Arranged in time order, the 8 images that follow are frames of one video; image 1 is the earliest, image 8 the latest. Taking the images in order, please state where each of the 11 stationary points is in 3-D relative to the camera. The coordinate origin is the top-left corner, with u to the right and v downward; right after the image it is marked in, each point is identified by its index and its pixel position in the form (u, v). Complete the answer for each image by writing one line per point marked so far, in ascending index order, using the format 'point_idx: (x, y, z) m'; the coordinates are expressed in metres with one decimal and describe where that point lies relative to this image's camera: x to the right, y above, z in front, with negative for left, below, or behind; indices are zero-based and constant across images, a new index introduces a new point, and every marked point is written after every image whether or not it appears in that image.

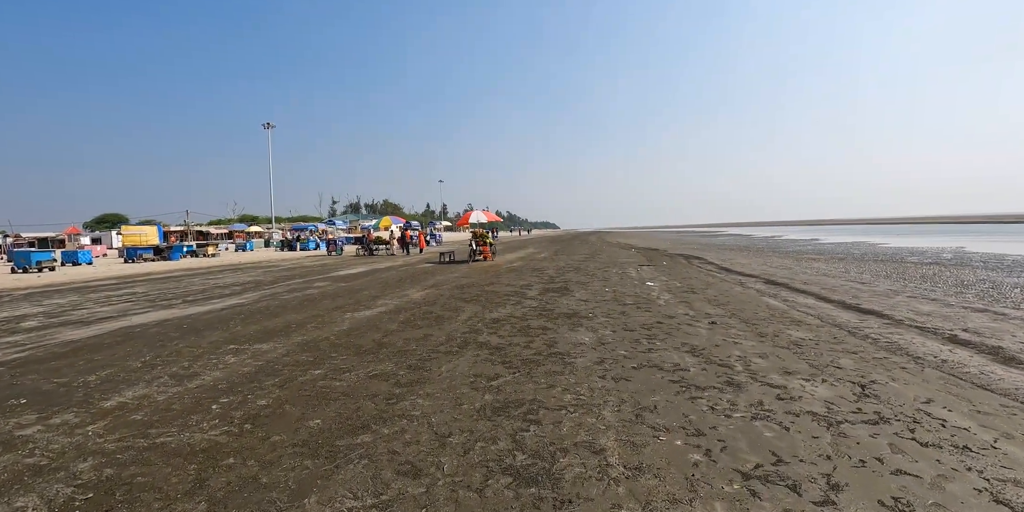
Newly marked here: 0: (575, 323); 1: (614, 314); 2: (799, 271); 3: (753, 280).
0: (+1.1, -1.1, +8.5) m
1: (+1.9, -1.1, +9.3) m
2: (+11.1, -0.6, +19.6) m
3: (+7.5, -0.7, +15.7) m
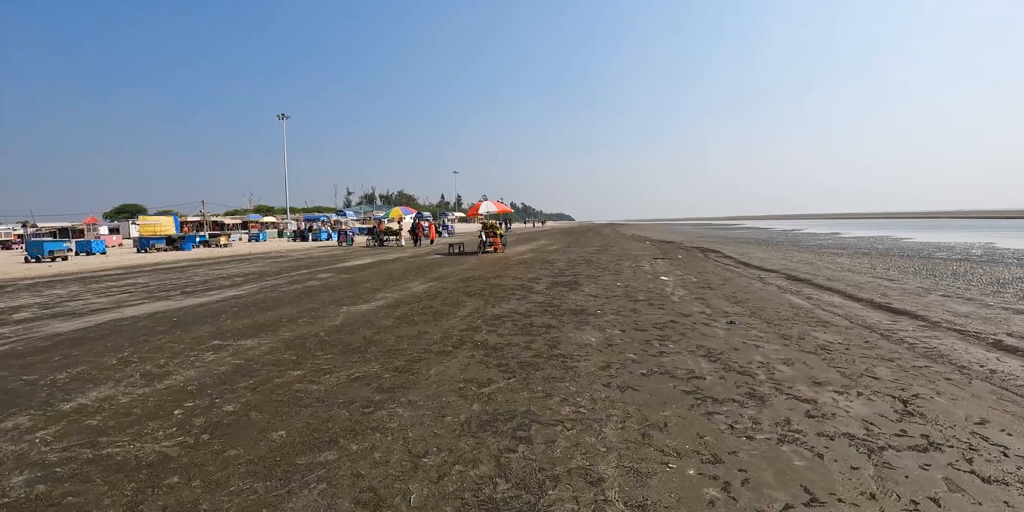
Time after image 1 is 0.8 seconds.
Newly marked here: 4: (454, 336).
0: (+1.1, -1.0, +7.9) m
1: (+1.9, -0.9, +8.6) m
2: (+11.5, -0.4, +18.7) m
3: (+7.7, -0.6, +14.9) m
4: (-0.8, -1.1, +7.3) m
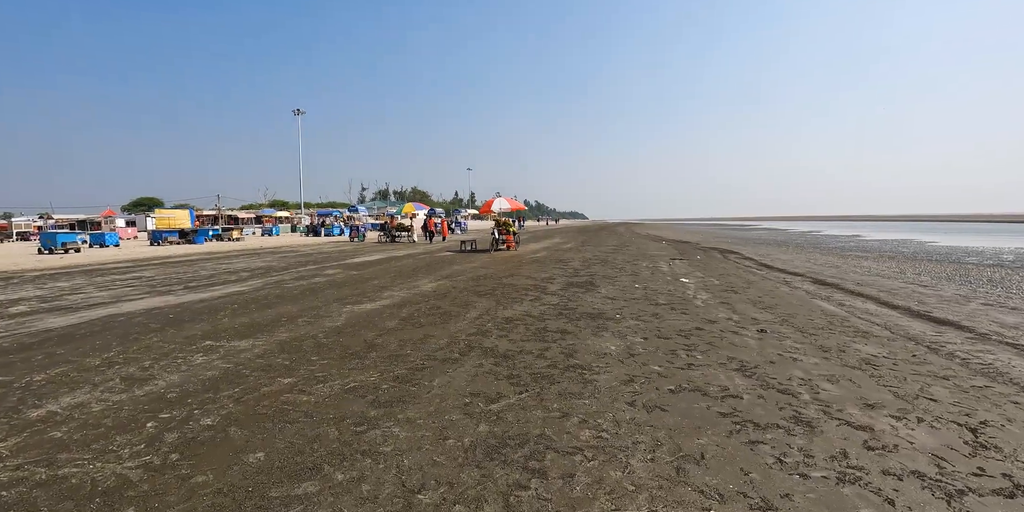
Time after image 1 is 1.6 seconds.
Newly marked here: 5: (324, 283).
0: (+1.3, -1.0, +7.3) m
1: (+2.1, -1.0, +8.0) m
2: (+11.9, -0.5, +17.8) m
3: (+8.1, -0.7, +14.1) m
4: (-0.7, -1.1, +6.8) m
5: (-4.9, -0.7, +13.1) m
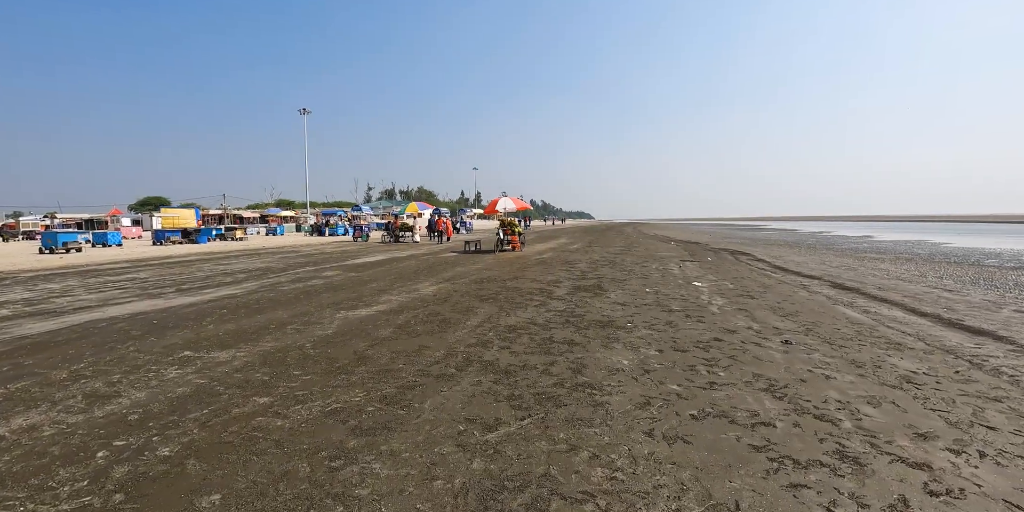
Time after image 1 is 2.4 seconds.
0: (+1.3, -1.1, +6.8) m
1: (+2.1, -1.0, +7.4) m
2: (+12.1, -0.6, +17.1) m
3: (+8.2, -0.7, +13.5) m
4: (-0.7, -1.2, +6.2) m
5: (-4.8, -0.7, +12.6) m
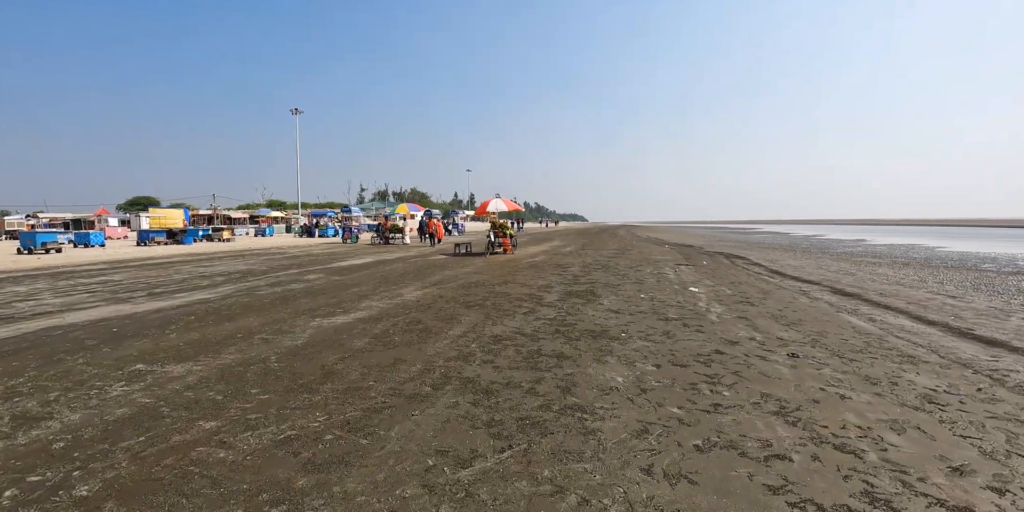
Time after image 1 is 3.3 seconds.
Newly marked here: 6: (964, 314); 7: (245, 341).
0: (+1.1, -1.2, +6.2) m
1: (+1.9, -1.1, +6.9) m
2: (+11.8, -0.8, +16.7) m
3: (+7.9, -0.9, +13.0) m
4: (-0.8, -1.2, +5.7) m
5: (-5.0, -0.8, +12.0) m
6: (+9.4, -1.2, +10.5) m
7: (-3.8, -1.2, +7.2) m
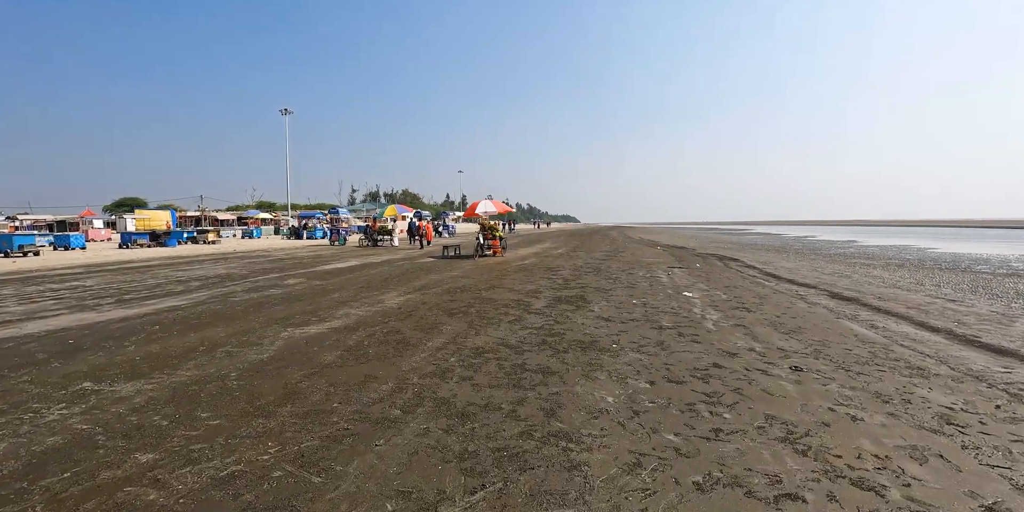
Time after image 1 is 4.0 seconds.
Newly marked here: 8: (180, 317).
0: (+0.9, -1.2, +5.8) m
1: (+1.7, -1.2, +6.5) m
2: (+11.4, -0.8, +16.4) m
3: (+7.6, -0.9, +12.6) m
4: (-1.0, -1.3, +5.2) m
5: (-5.3, -0.9, +11.5) m
6: (+9.1, -1.3, +10.2) m
7: (-4.0, -1.3, +6.7) m
8: (-6.1, -1.1, +9.3) m
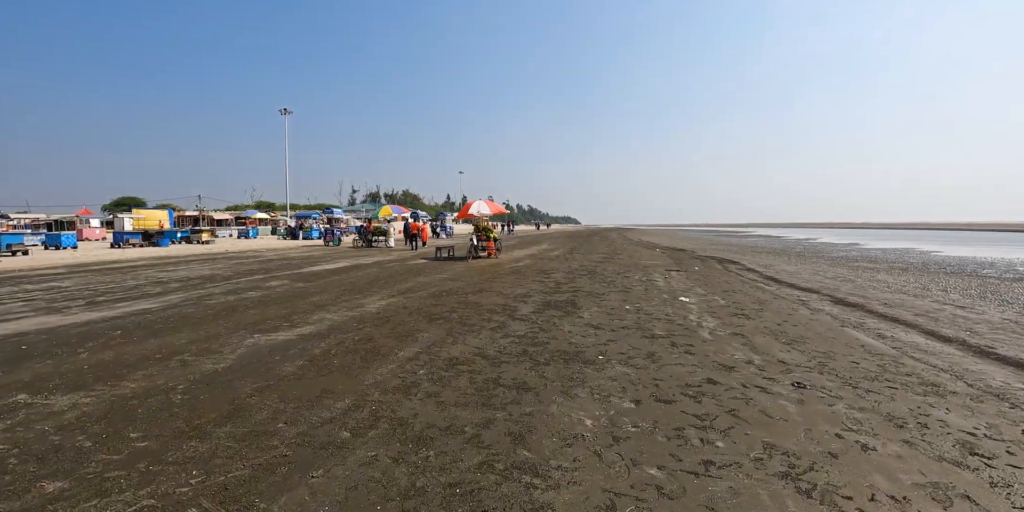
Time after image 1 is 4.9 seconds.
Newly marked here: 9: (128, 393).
0: (+0.6, -1.3, +5.2) m
1: (+1.5, -1.2, +5.9) m
2: (+11.2, -0.9, +15.9) m
3: (+7.3, -1.0, +12.1) m
4: (-1.3, -1.3, +4.7) m
5: (-5.6, -0.9, +11.0) m
6: (+8.9, -1.4, +9.6) m
7: (-4.3, -1.3, +6.2) m
8: (-6.4, -1.1, +8.8) m
9: (-3.9, -1.4, +5.2) m
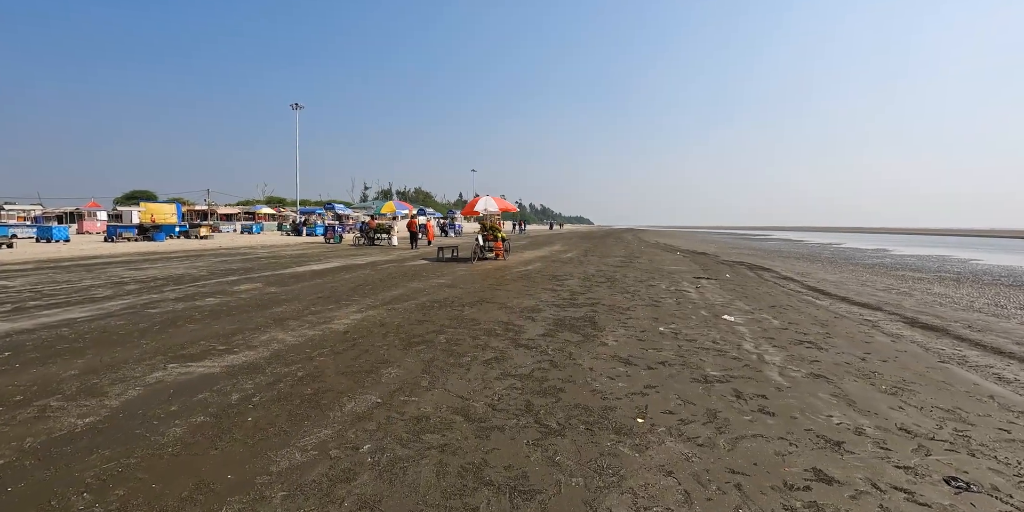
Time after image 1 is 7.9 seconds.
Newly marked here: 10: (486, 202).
0: (+0.6, -1.4, +3.3) m
1: (+1.4, -1.3, +4.0) m
2: (+11.4, -1.2, +13.7) m
3: (+7.5, -1.2, +10.0) m
4: (-1.4, -1.4, +2.8) m
5: (-5.5, -0.9, +9.2) m
6: (+8.9, -1.6, +7.5) m
7: (-4.3, -1.3, +4.4) m
8: (-6.3, -1.1, +7.0) m
9: (-4.0, -1.4, +3.4) m
10: (-0.9, +2.3, +20.4) m
